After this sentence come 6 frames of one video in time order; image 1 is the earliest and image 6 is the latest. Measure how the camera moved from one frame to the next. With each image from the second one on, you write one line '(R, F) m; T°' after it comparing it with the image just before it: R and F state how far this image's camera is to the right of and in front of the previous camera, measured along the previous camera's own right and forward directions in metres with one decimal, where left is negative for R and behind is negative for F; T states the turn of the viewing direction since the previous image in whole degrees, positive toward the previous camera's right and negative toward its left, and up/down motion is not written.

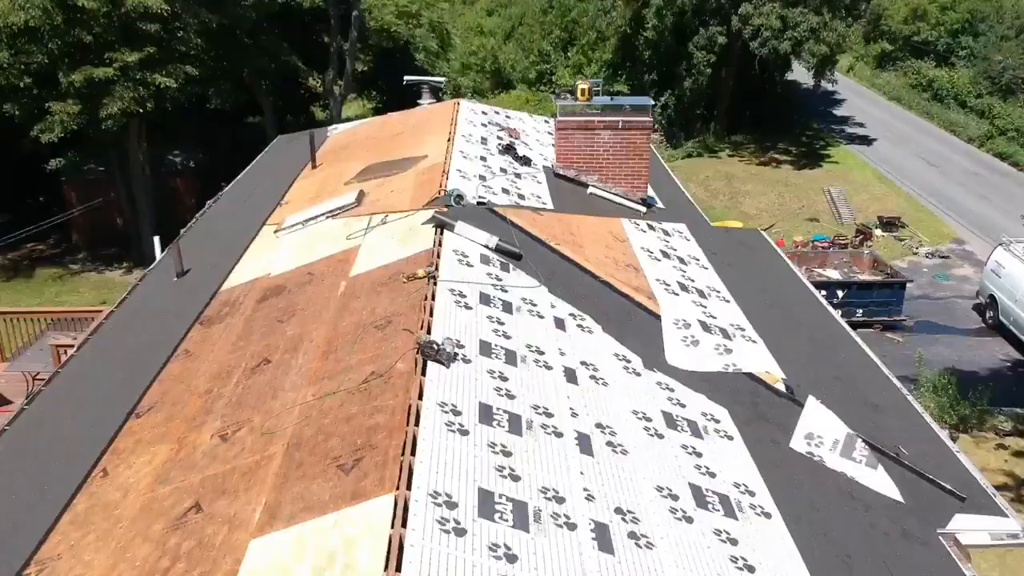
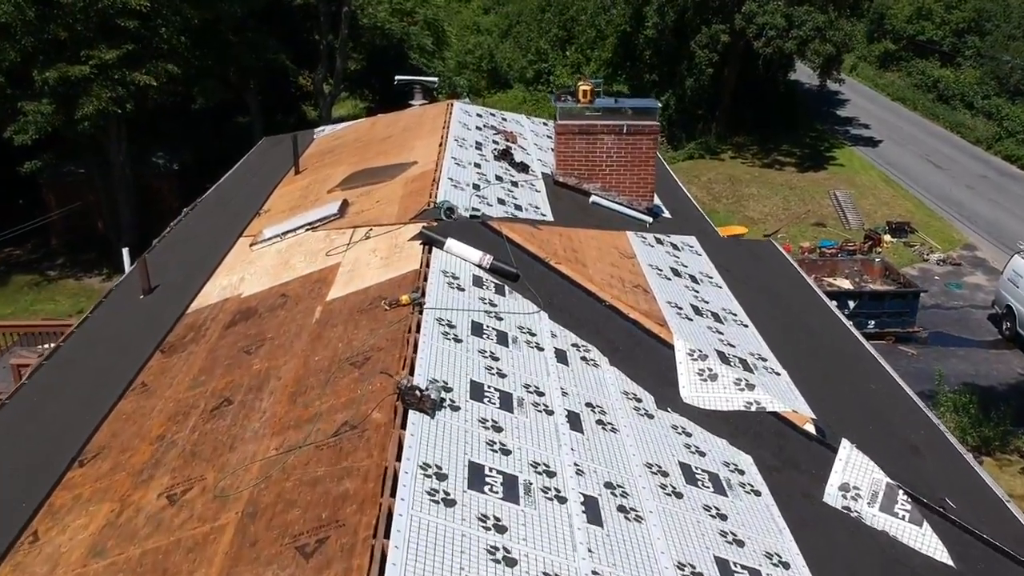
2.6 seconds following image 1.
(0.0, +0.9) m; 0°
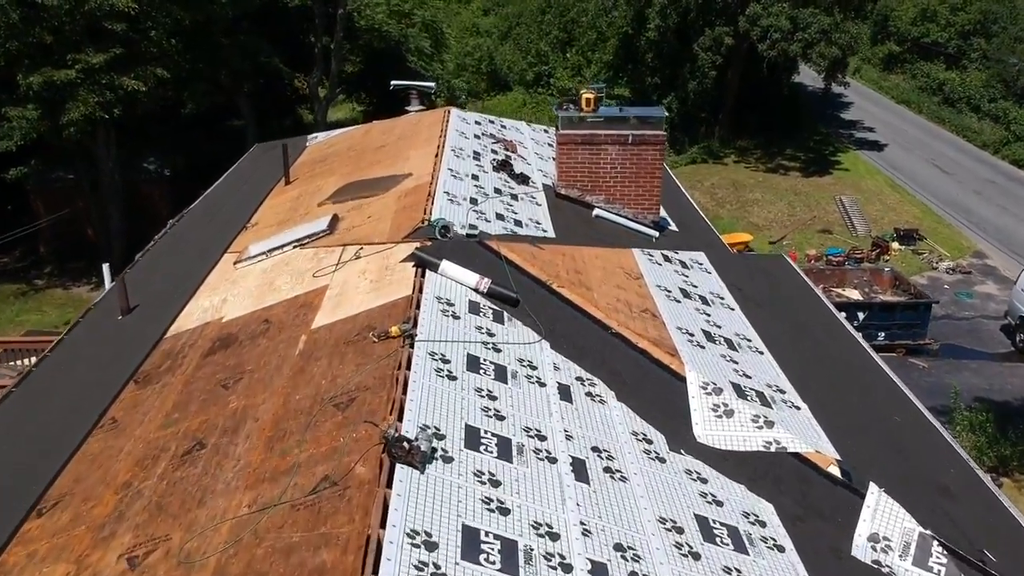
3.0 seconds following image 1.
(0.0, +0.6) m; 0°
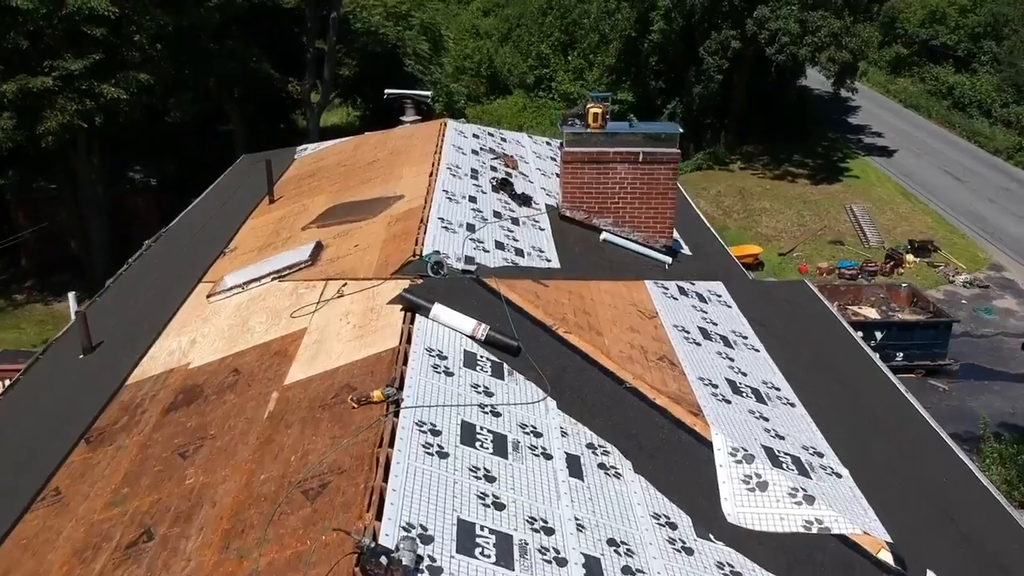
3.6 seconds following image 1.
(0.0, +0.9) m; 0°
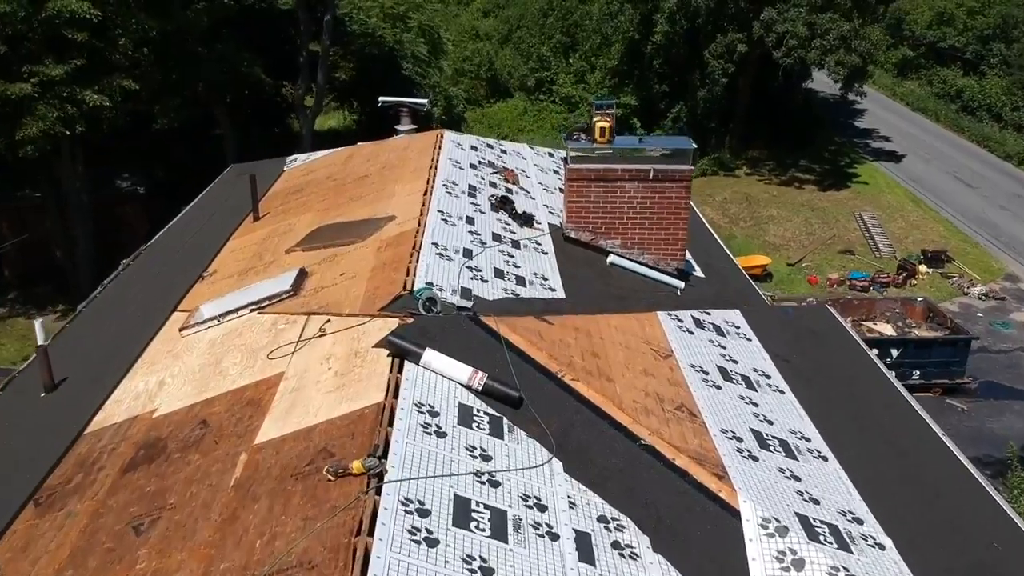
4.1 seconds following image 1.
(0.0, +0.8) m; 0°
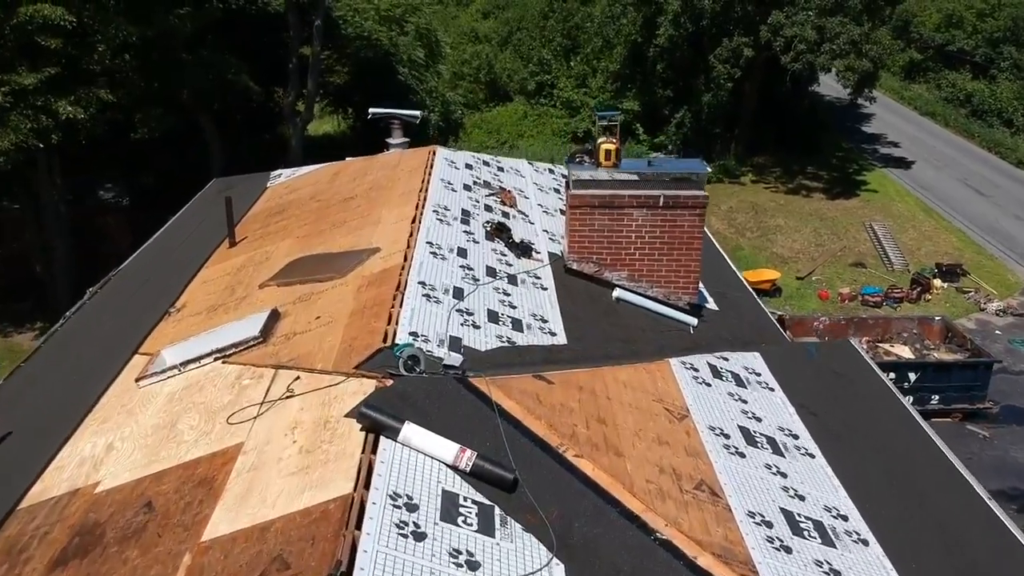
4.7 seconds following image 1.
(0.0, +0.9) m; 0°
